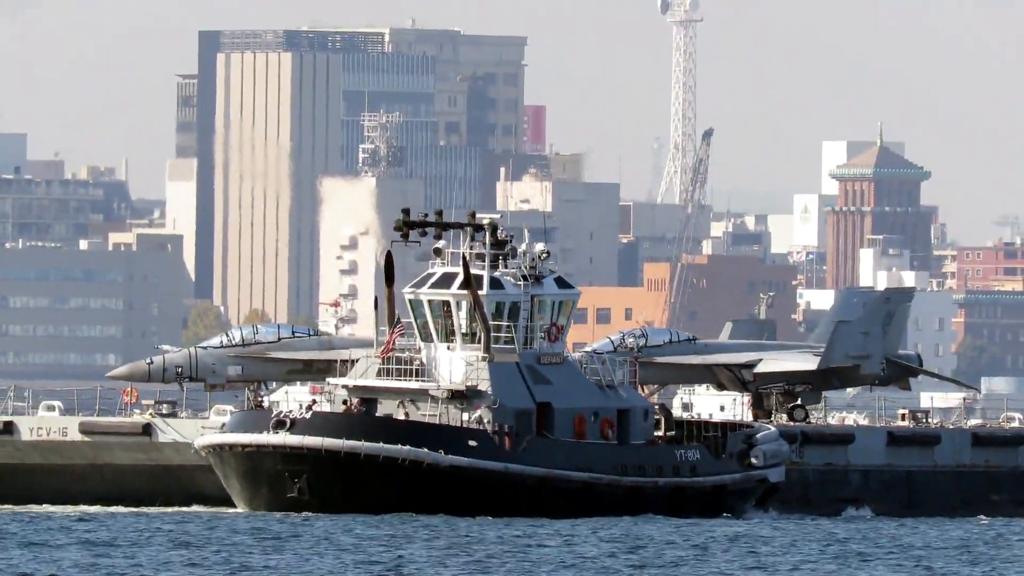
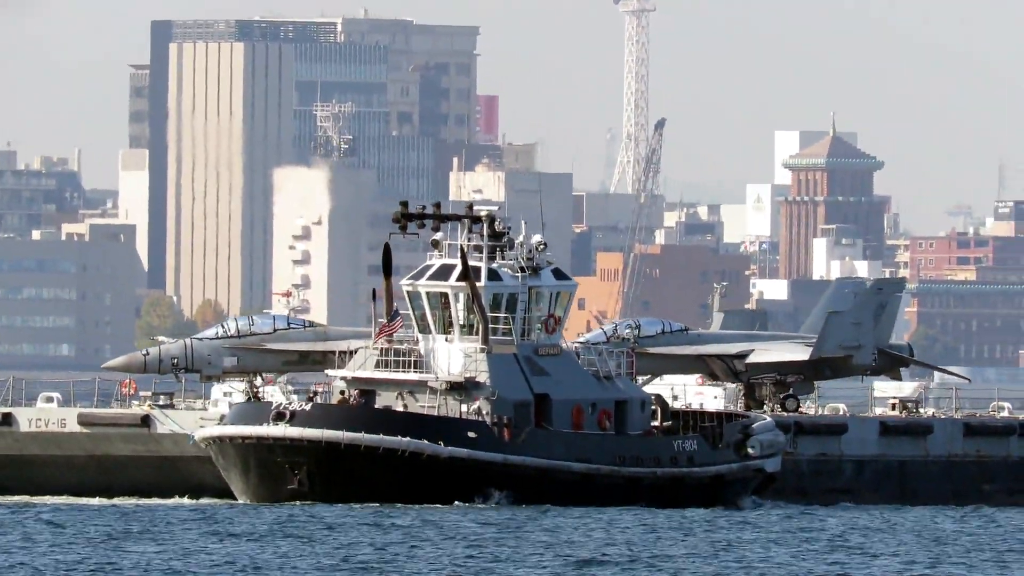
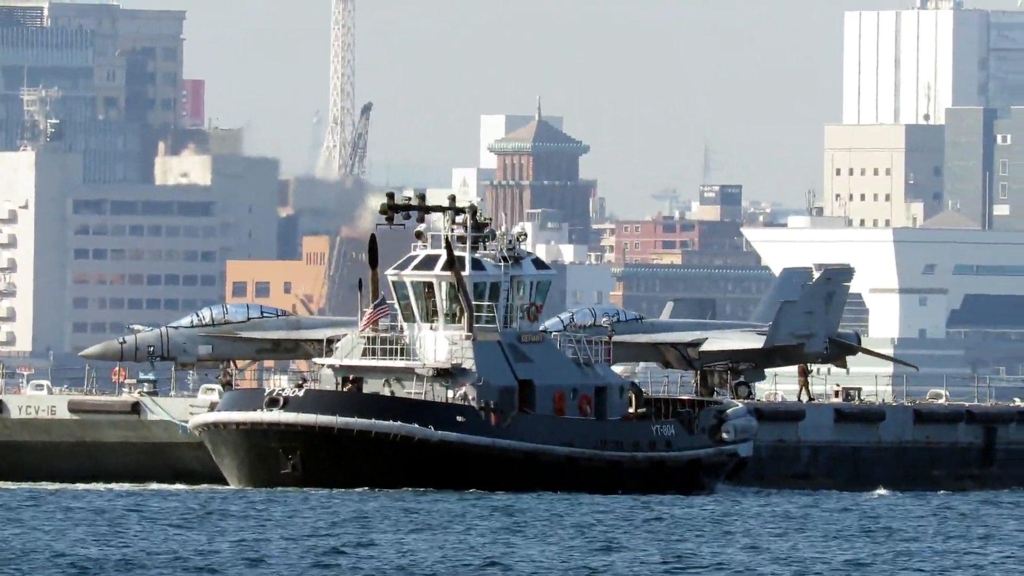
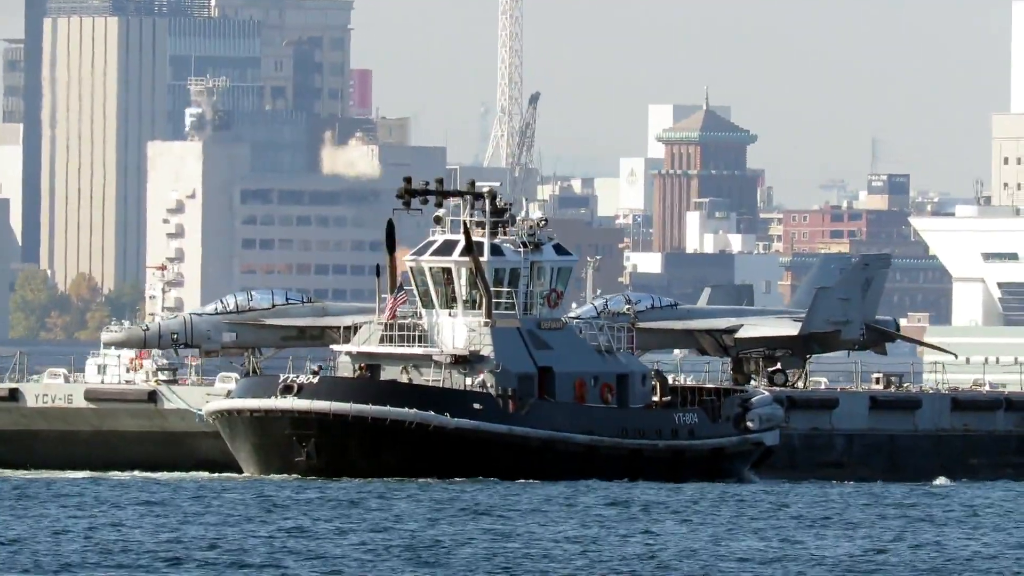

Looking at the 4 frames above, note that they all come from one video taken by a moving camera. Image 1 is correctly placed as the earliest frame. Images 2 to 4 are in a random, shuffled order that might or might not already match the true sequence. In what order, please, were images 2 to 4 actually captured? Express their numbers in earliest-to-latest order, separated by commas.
2, 4, 3
